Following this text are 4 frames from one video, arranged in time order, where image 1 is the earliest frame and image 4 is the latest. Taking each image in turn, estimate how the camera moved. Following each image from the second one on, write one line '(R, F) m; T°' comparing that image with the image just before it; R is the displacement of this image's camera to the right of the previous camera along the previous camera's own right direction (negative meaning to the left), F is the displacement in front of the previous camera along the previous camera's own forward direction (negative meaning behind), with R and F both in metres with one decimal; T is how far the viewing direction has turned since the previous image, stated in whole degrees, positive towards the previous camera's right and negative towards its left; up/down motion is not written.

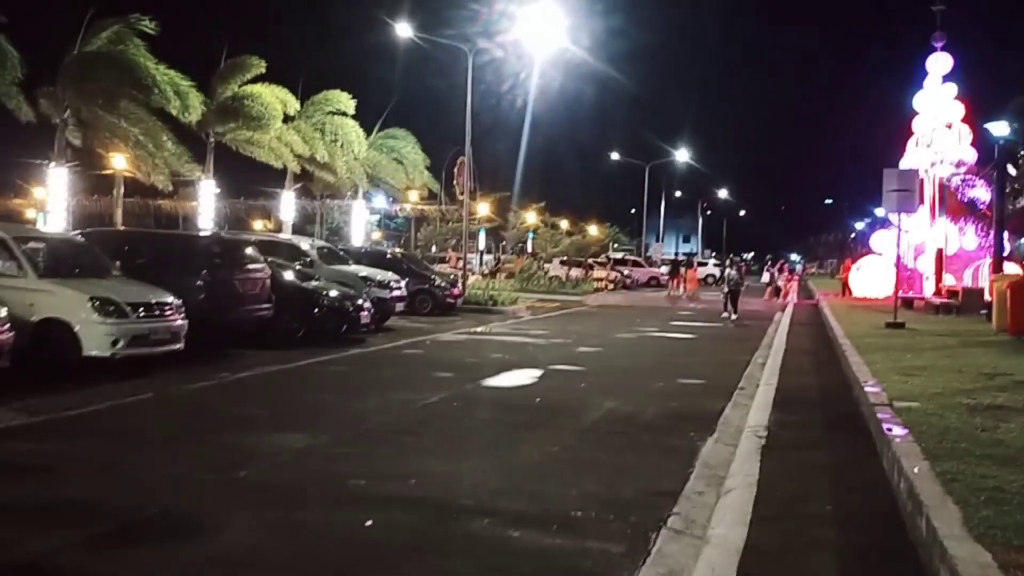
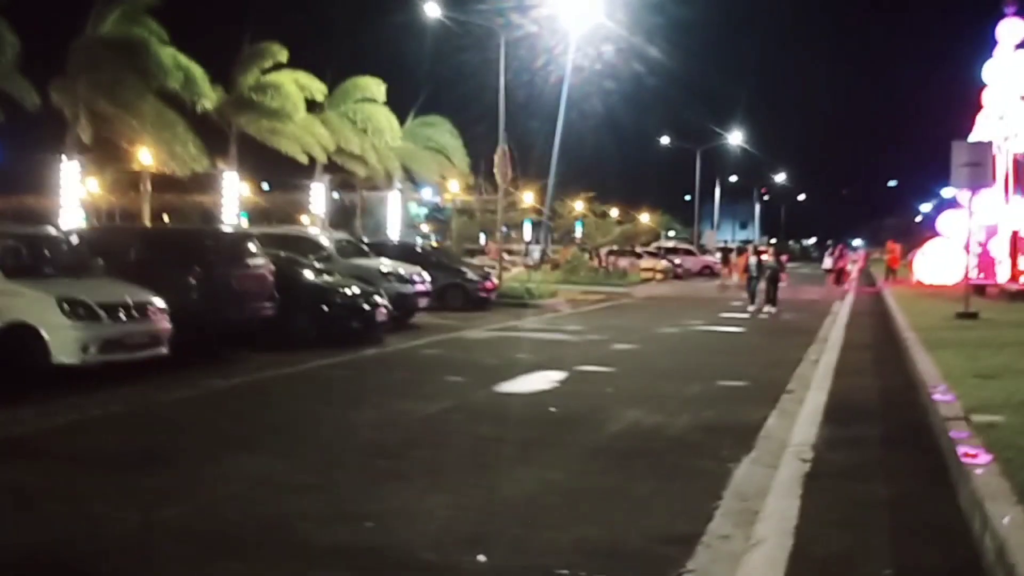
(+0.6, +1.7) m; -3°
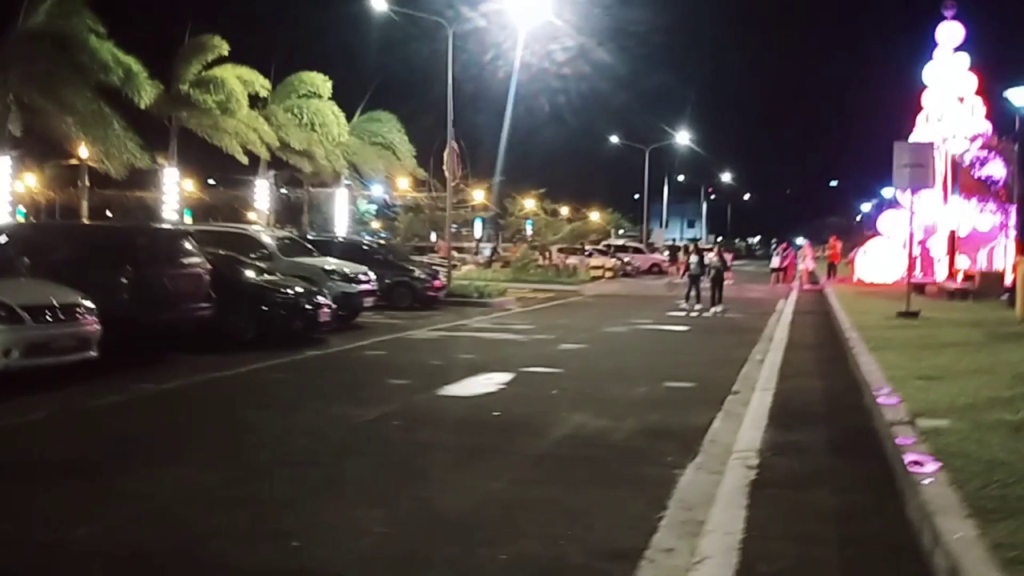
(+0.1, +0.3) m; +3°
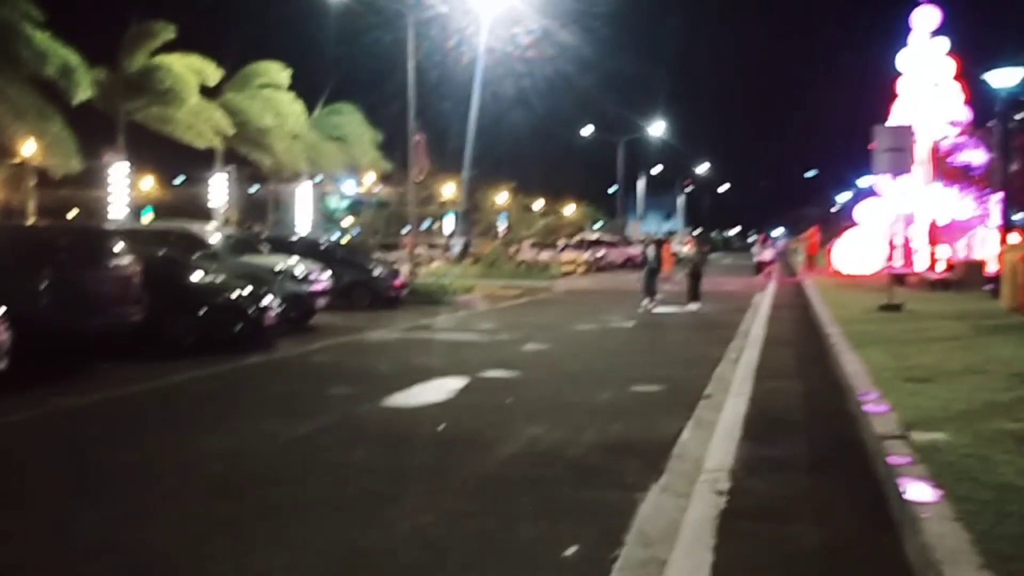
(+0.4, +1.1) m; +1°
